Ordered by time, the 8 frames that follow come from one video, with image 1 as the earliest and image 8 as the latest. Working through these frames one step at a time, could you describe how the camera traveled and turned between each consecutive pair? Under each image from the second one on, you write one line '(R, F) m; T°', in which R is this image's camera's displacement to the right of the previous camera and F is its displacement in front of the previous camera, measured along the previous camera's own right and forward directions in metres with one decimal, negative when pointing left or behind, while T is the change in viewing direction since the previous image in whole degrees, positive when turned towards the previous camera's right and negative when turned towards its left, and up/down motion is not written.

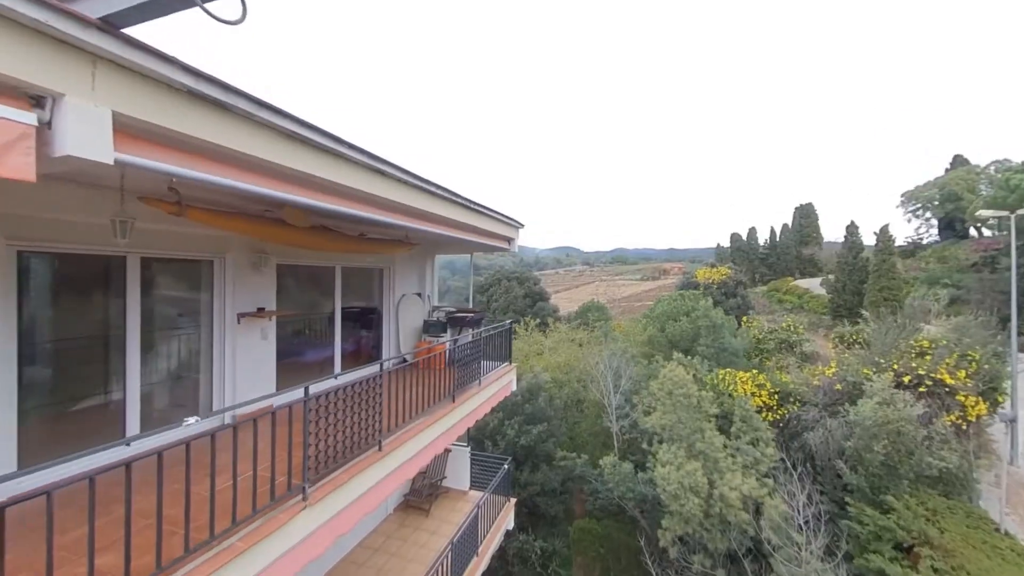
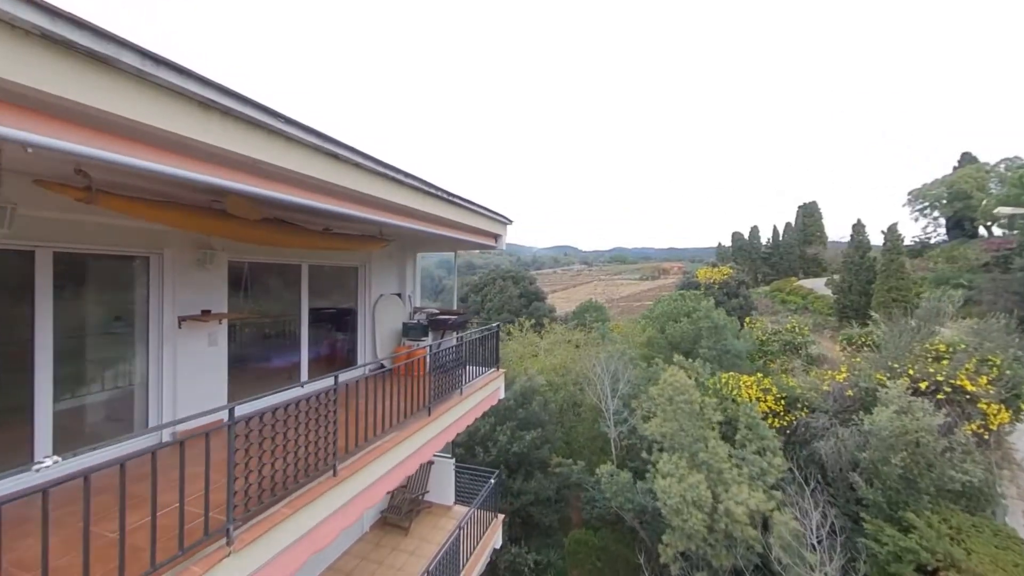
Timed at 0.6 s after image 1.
(+0.2, +0.4) m; 0°
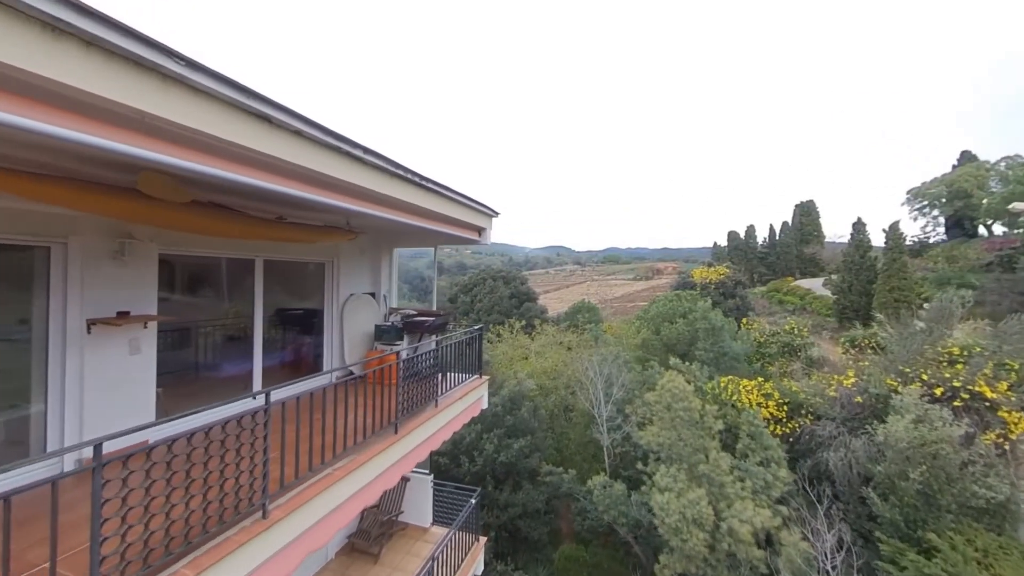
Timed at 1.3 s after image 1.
(+0.1, +0.5) m; +1°
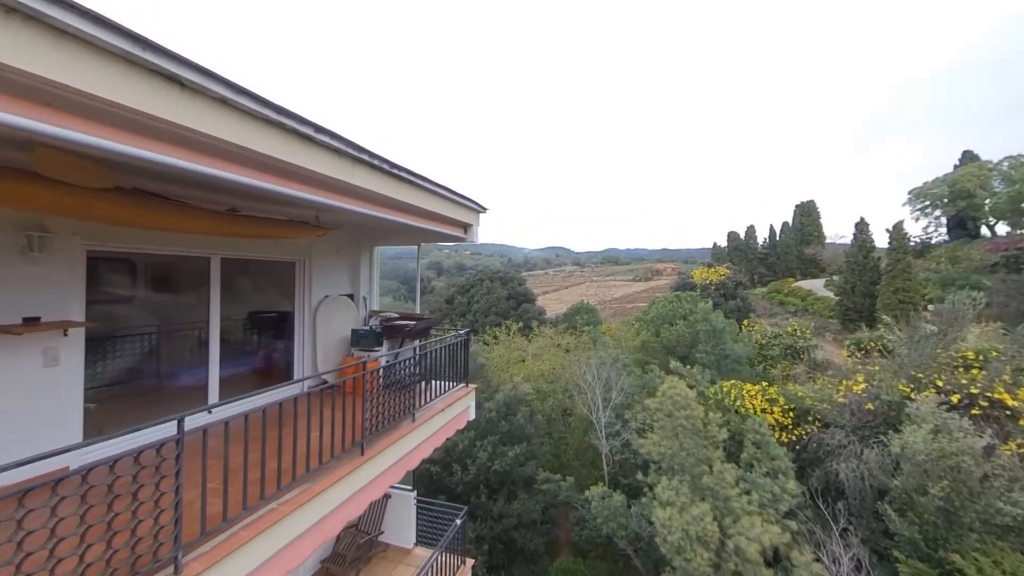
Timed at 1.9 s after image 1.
(+0.1, +0.4) m; 0°
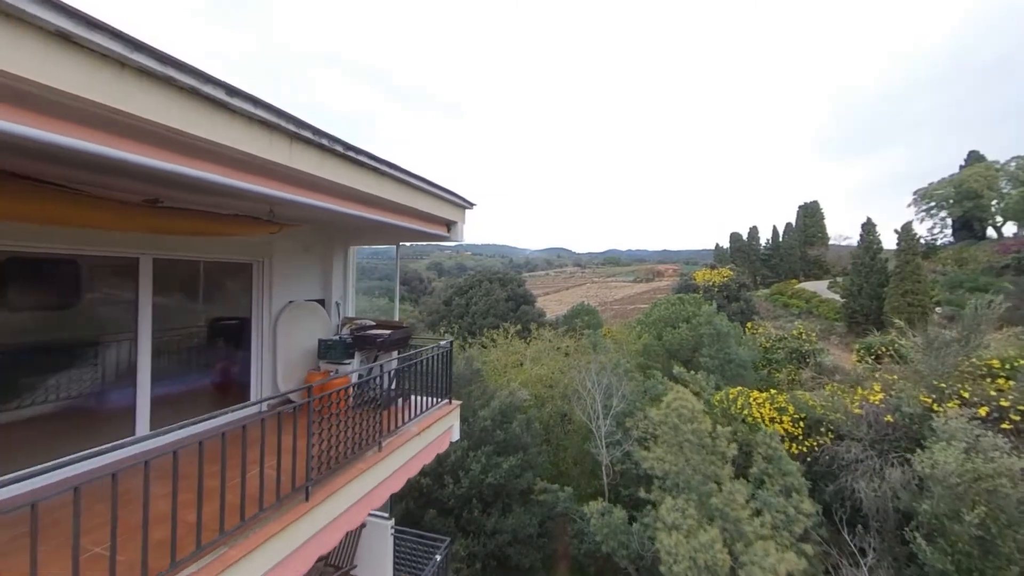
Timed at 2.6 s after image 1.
(+0.1, +0.4) m; 0°
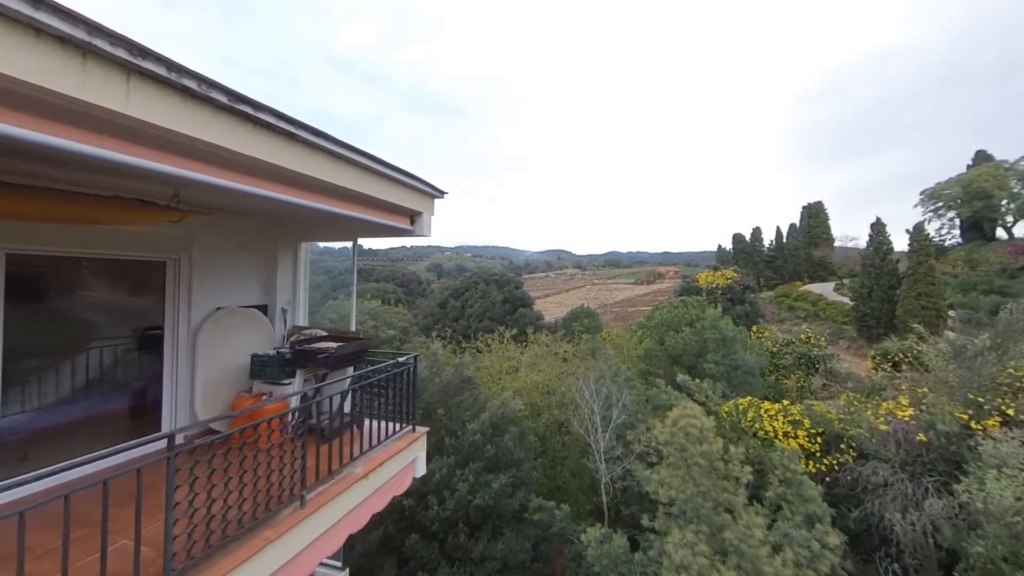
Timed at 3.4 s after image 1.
(+0.2, +0.7) m; 0°
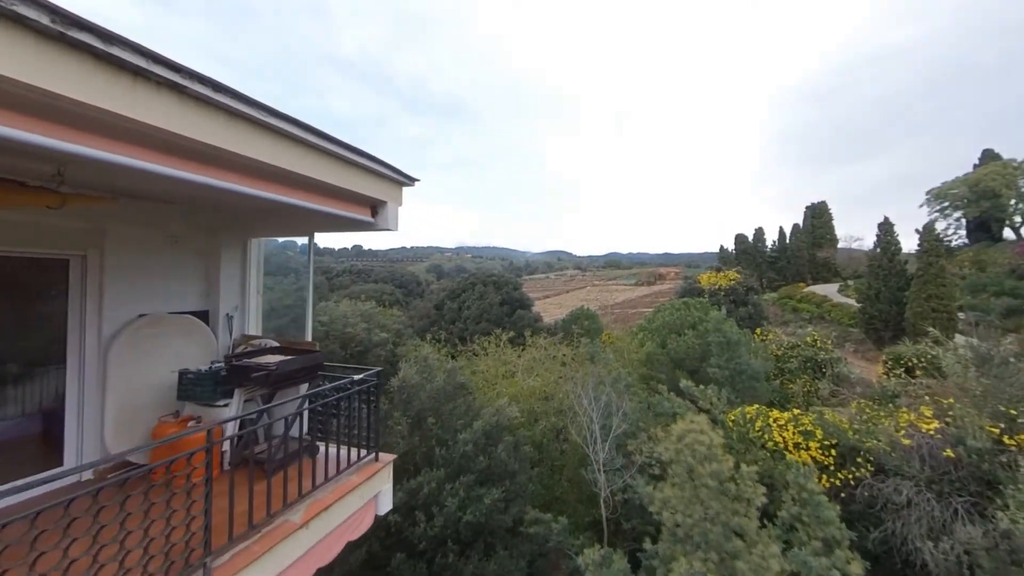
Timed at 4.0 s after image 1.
(+0.1, +0.5) m; 0°
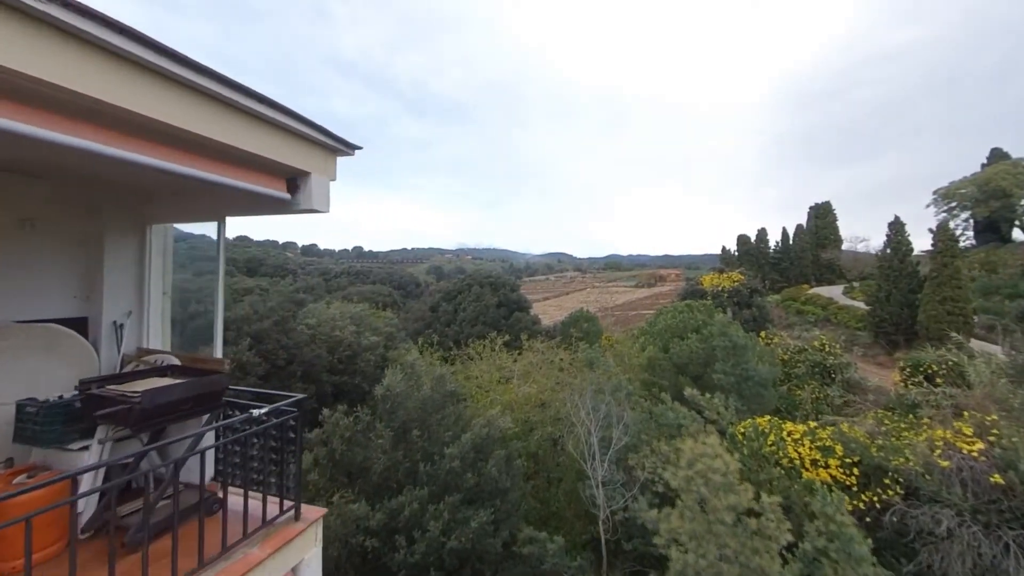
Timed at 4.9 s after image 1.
(+0.1, +0.6) m; 0°
